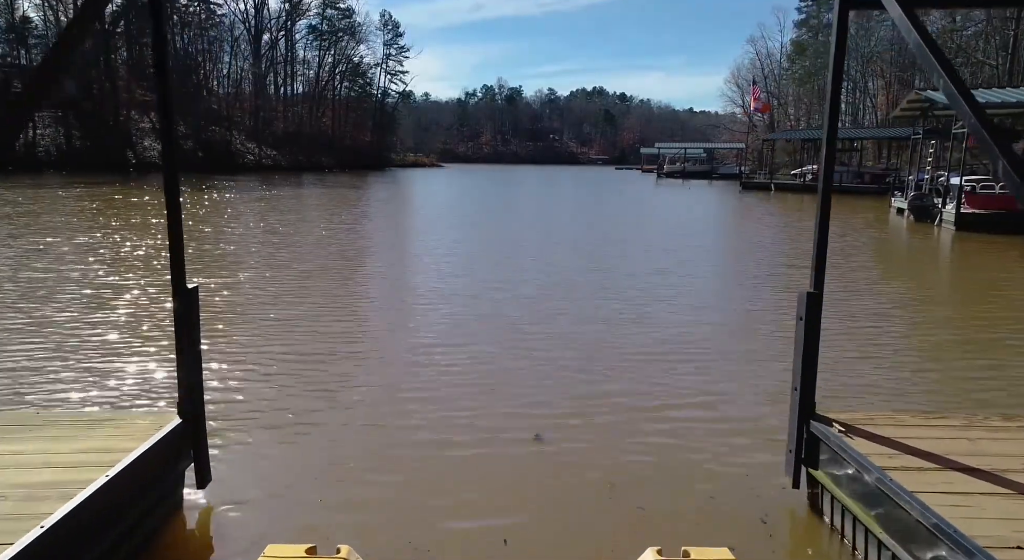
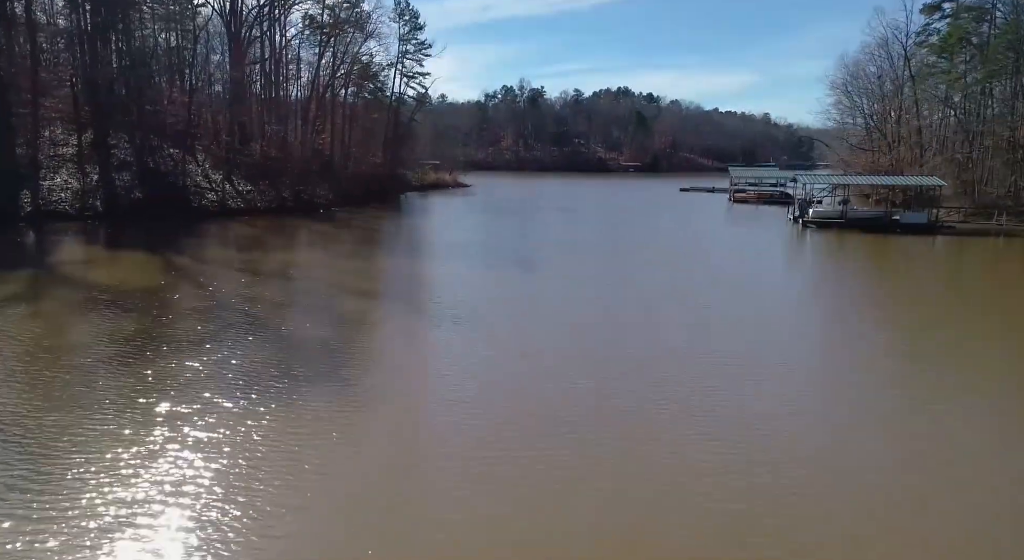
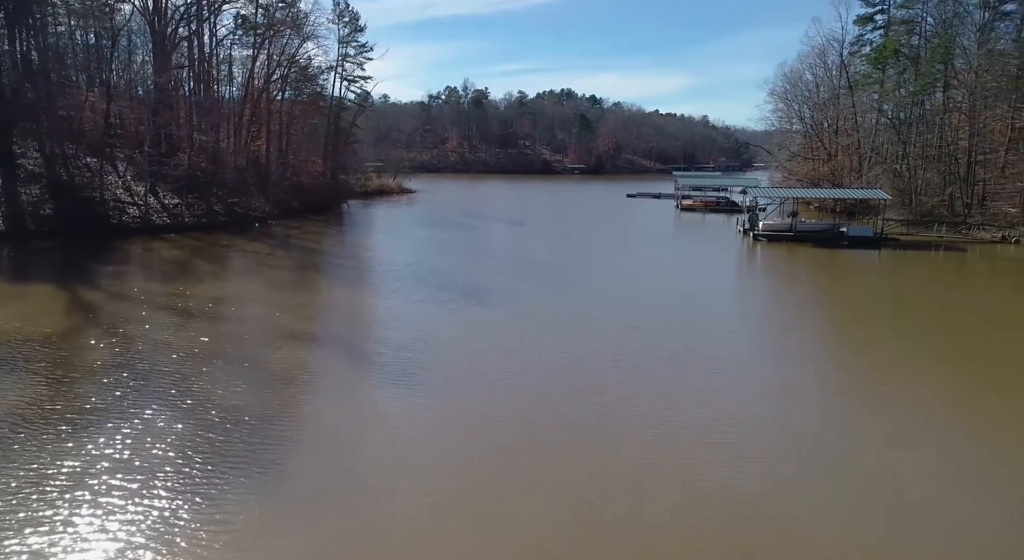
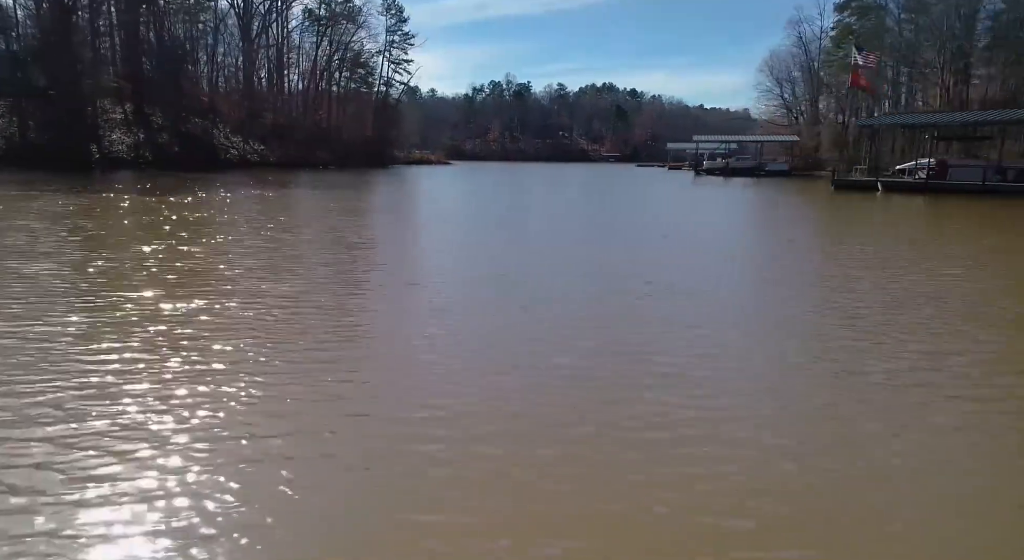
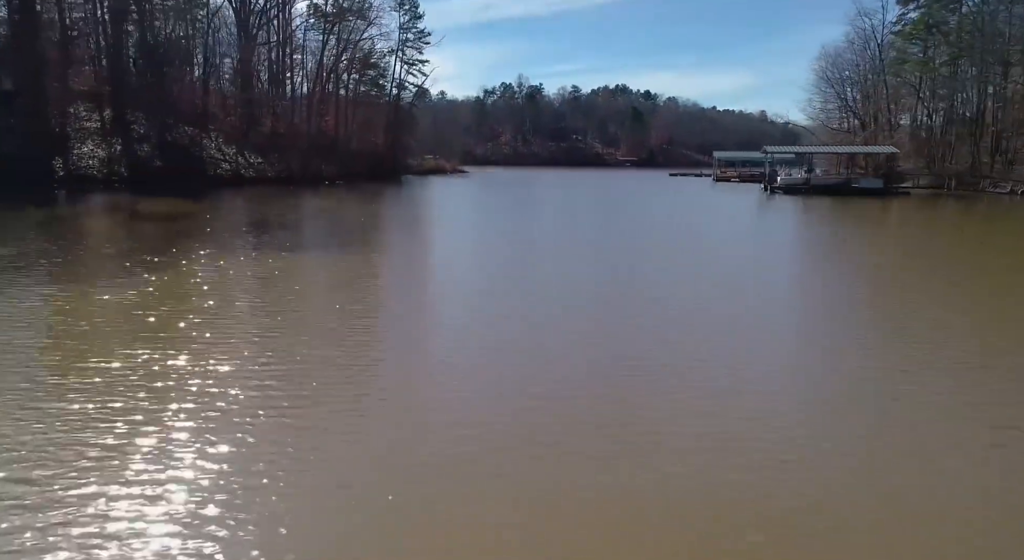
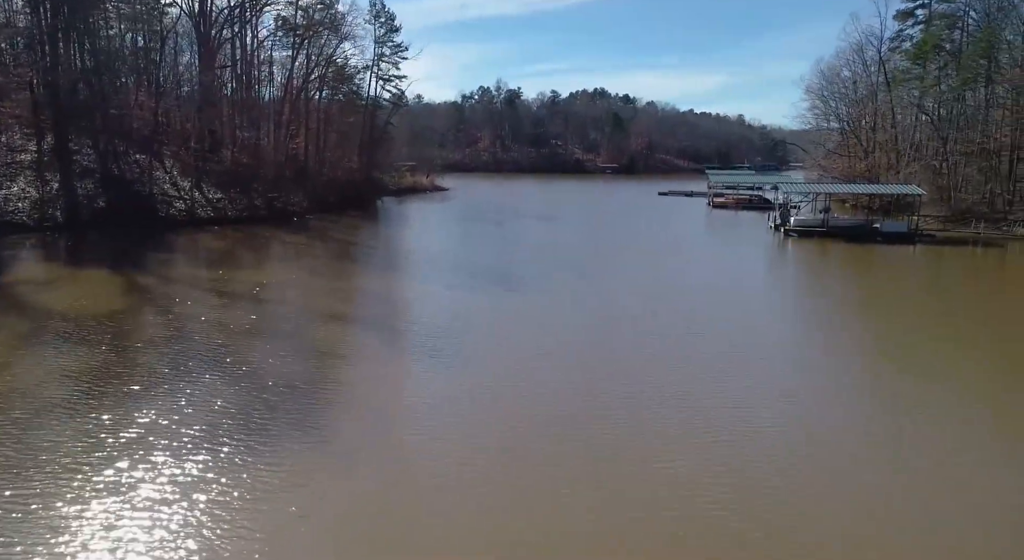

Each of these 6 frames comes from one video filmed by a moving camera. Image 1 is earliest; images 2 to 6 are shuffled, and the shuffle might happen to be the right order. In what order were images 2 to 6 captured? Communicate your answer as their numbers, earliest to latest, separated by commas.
4, 5, 2, 6, 3
